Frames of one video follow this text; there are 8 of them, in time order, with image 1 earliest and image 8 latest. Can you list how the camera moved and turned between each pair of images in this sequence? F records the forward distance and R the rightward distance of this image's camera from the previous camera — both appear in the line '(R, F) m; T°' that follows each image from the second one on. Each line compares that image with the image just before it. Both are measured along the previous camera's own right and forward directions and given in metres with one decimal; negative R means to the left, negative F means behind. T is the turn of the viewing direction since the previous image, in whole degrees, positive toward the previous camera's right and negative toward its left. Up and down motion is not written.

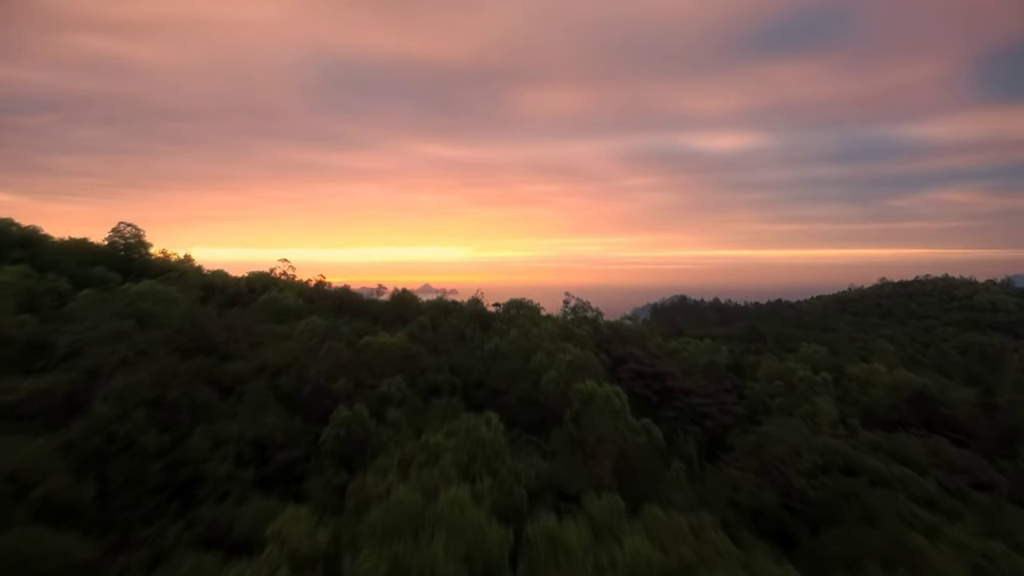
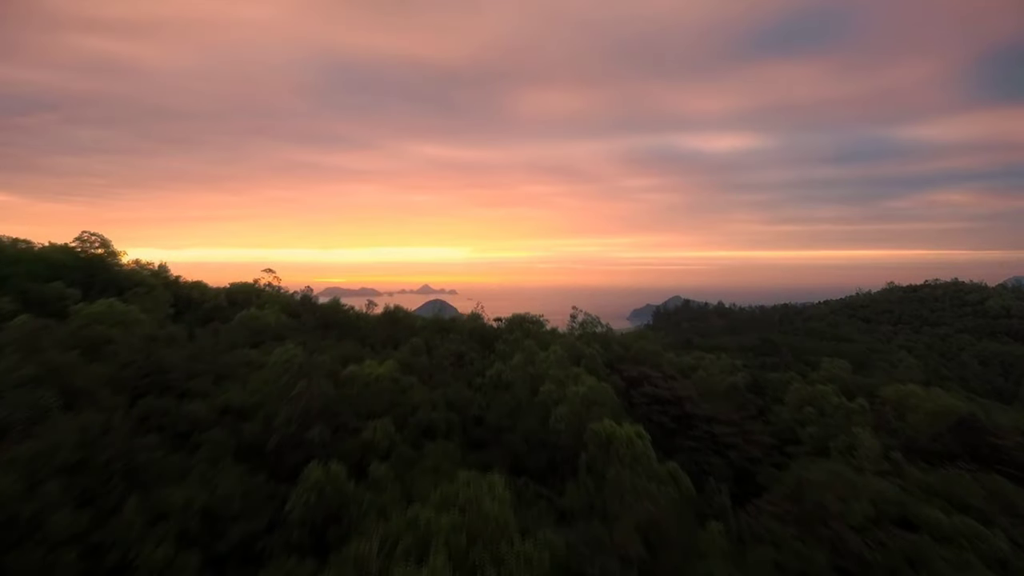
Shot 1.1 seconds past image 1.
(-0.1, +1.1) m; 0°
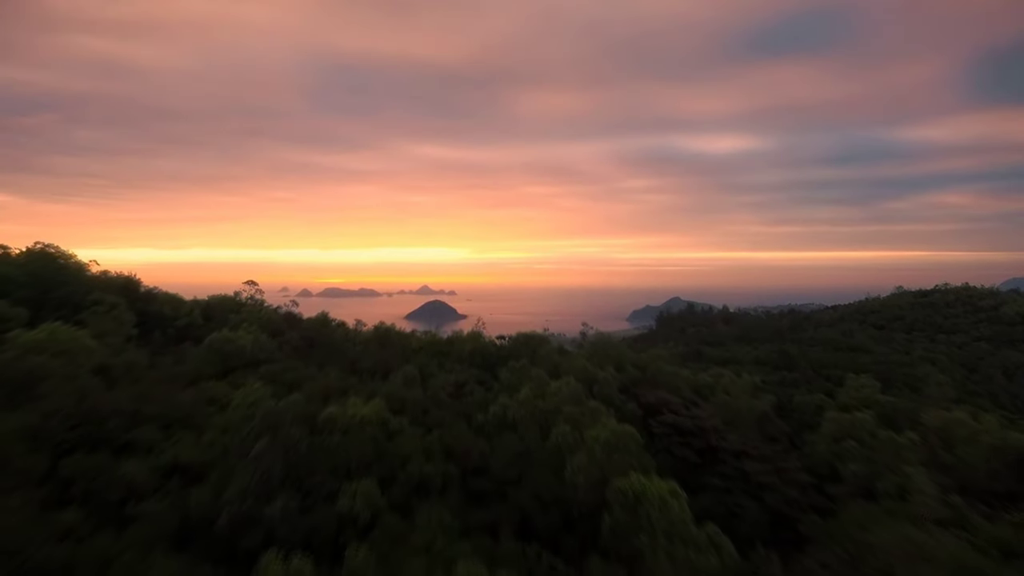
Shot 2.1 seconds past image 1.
(-0.1, +1.2) m; 0°
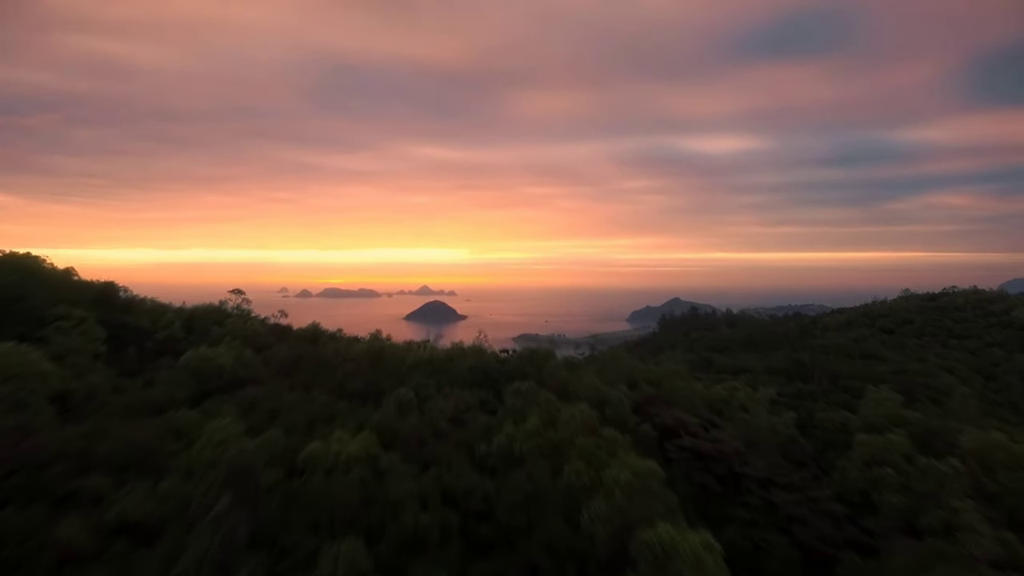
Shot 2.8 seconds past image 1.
(-0.1, +0.8) m; 0°
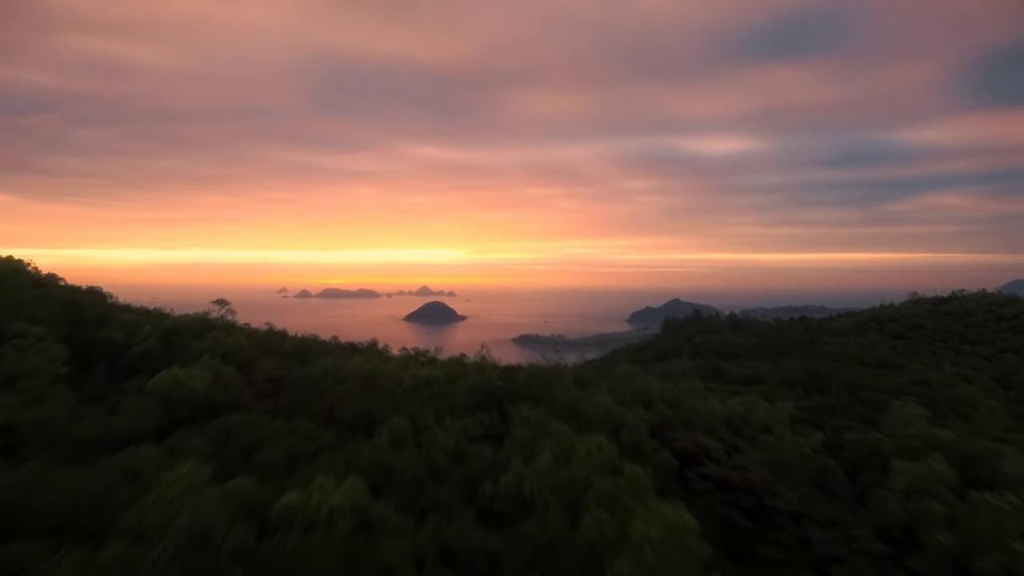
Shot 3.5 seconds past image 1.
(-0.1, +0.8) m; 0°
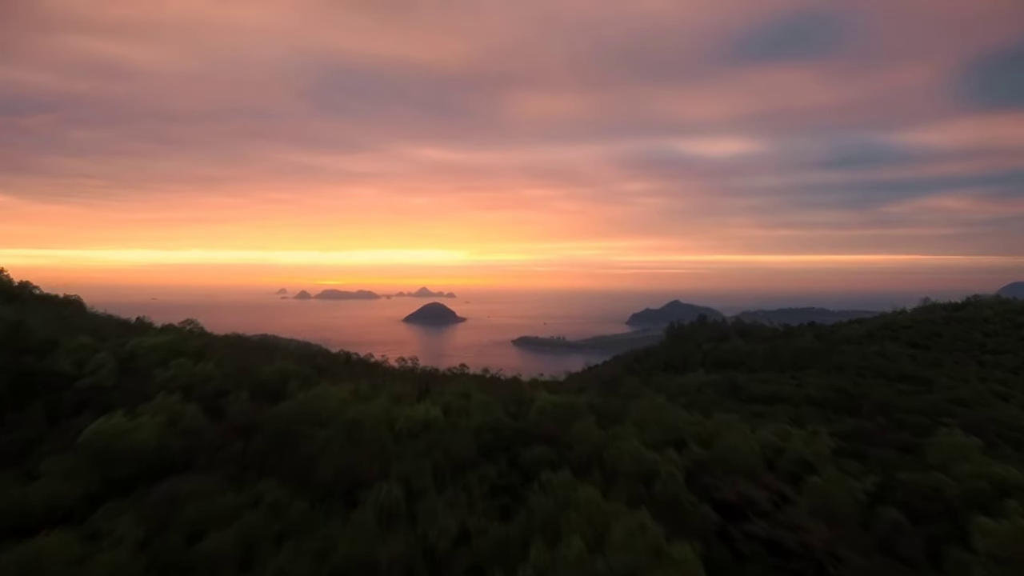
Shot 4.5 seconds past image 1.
(-0.2, +1.3) m; 0°
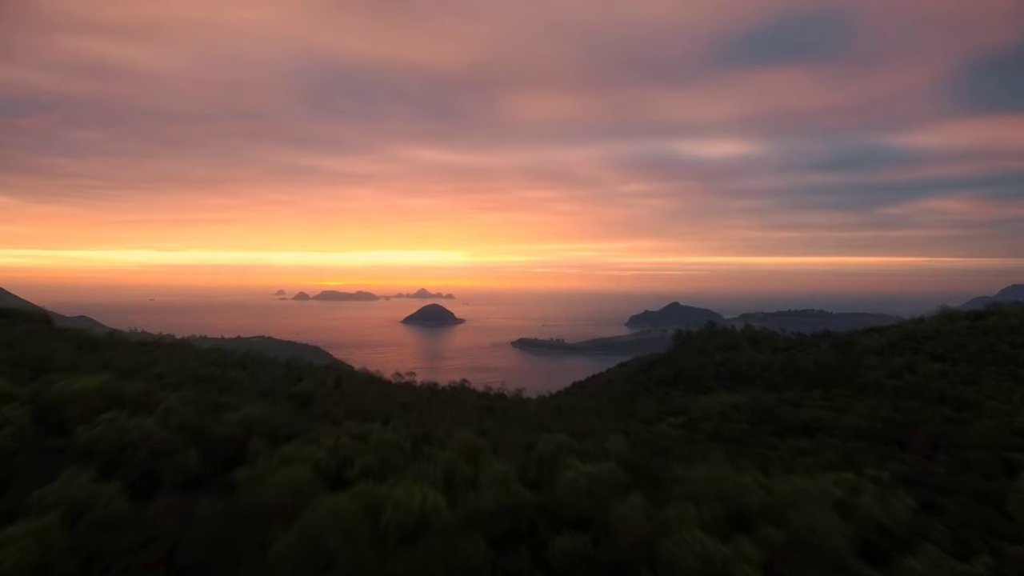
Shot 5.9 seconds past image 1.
(-0.3, +1.9) m; 0°
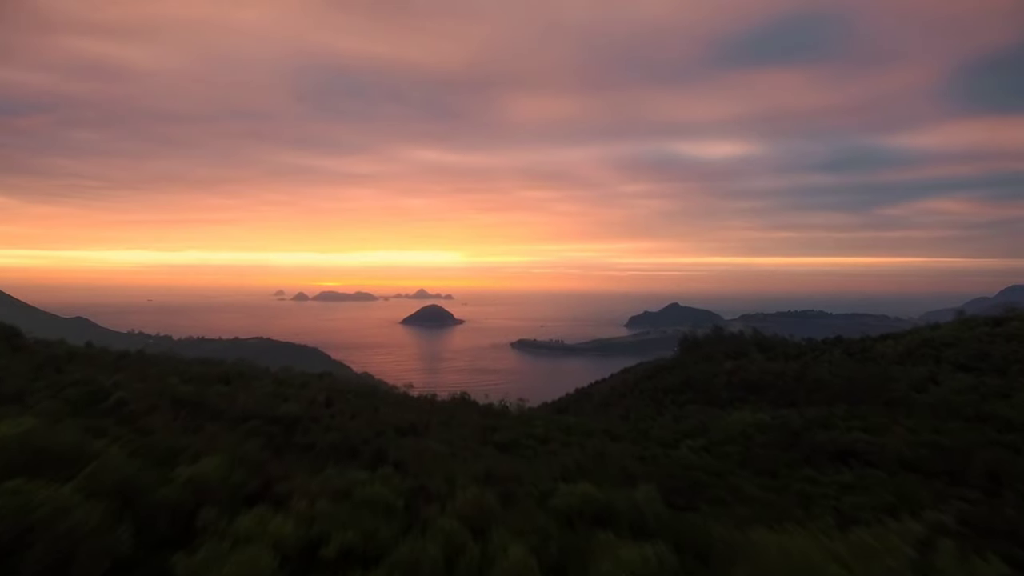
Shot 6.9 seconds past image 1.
(-0.2, +1.5) m; 0°
